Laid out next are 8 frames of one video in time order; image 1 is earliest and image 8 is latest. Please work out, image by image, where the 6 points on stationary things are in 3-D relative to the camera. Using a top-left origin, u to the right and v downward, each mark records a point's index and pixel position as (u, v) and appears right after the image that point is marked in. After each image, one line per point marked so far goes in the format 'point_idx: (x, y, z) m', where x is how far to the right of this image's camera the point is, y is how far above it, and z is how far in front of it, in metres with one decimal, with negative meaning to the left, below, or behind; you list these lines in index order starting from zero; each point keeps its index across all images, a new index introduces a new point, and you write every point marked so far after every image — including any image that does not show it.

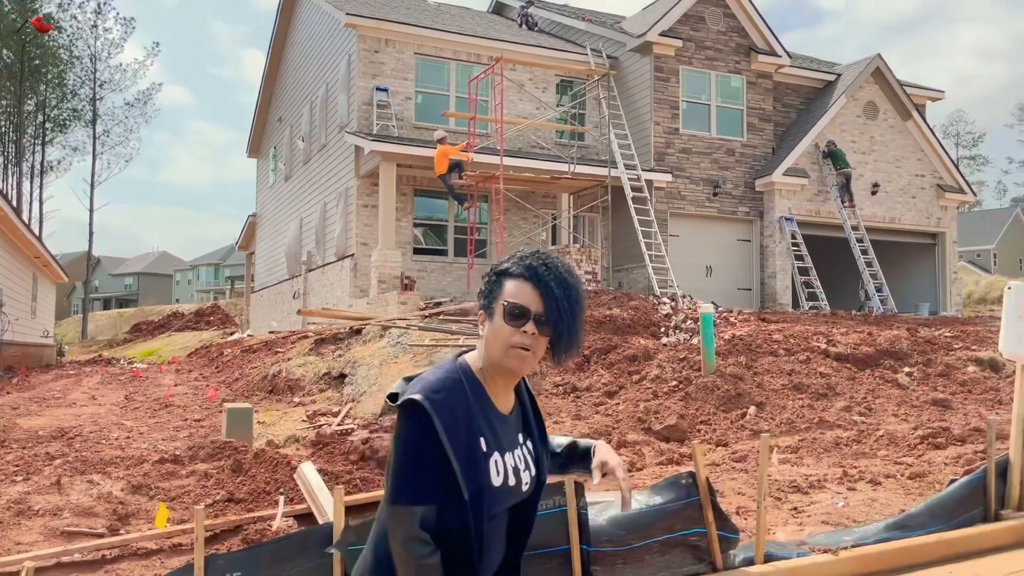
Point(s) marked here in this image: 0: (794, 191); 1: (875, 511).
0: (+6.4, +2.2, +19.4) m
1: (+2.7, -1.6, +6.3) m
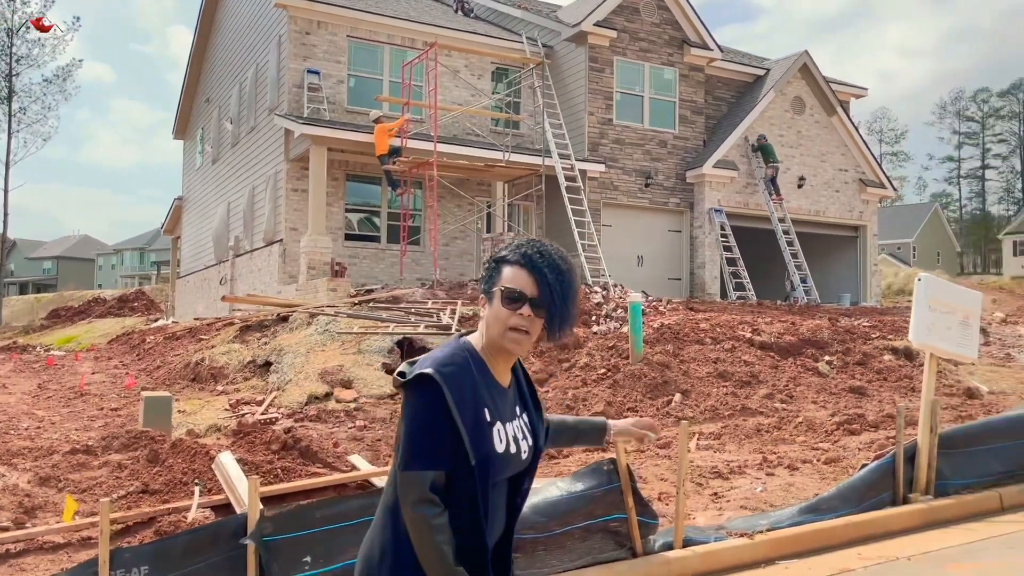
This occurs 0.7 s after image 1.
0: (+4.9, +2.4, +19.8) m
1: (+2.1, -1.6, +6.5) m
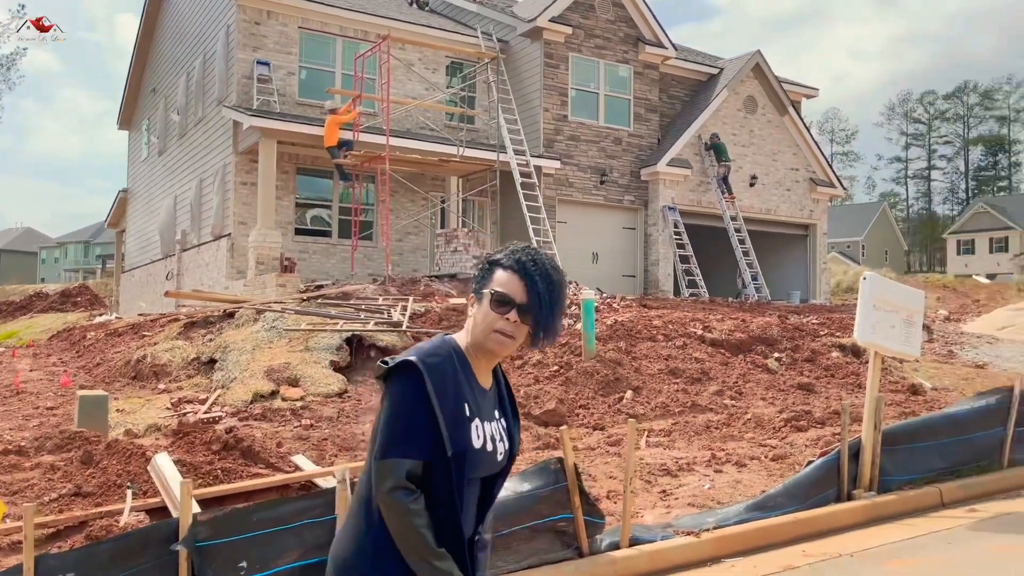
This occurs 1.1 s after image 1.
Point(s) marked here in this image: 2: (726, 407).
0: (+3.8, +2.5, +19.9) m
1: (+1.7, -1.5, +6.5) m
2: (+2.4, -1.3, +9.7) m
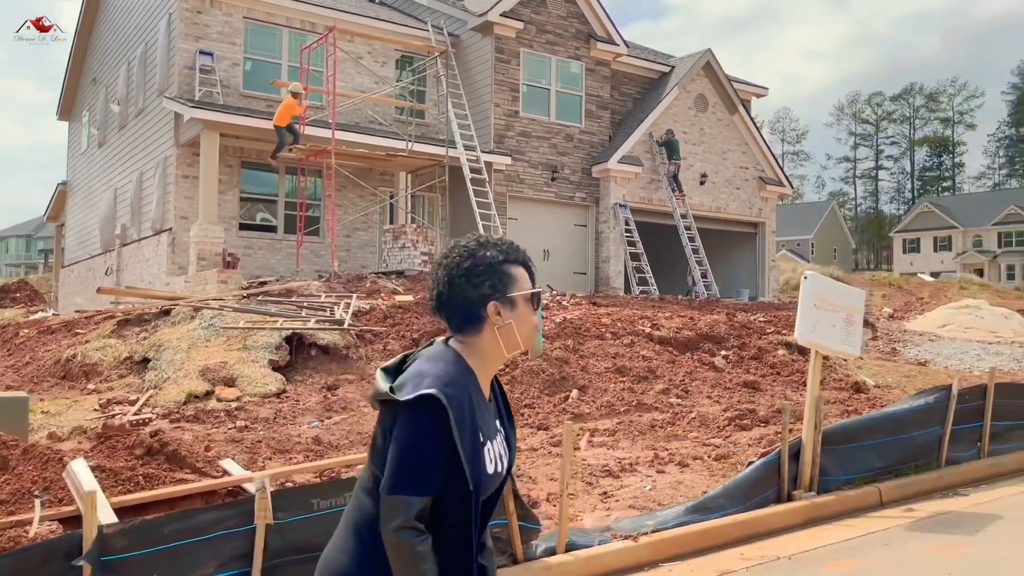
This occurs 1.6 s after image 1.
0: (+2.7, +2.6, +19.9) m
1: (+1.3, -1.5, +6.4) m
2: (+1.8, -1.3, +9.6) m
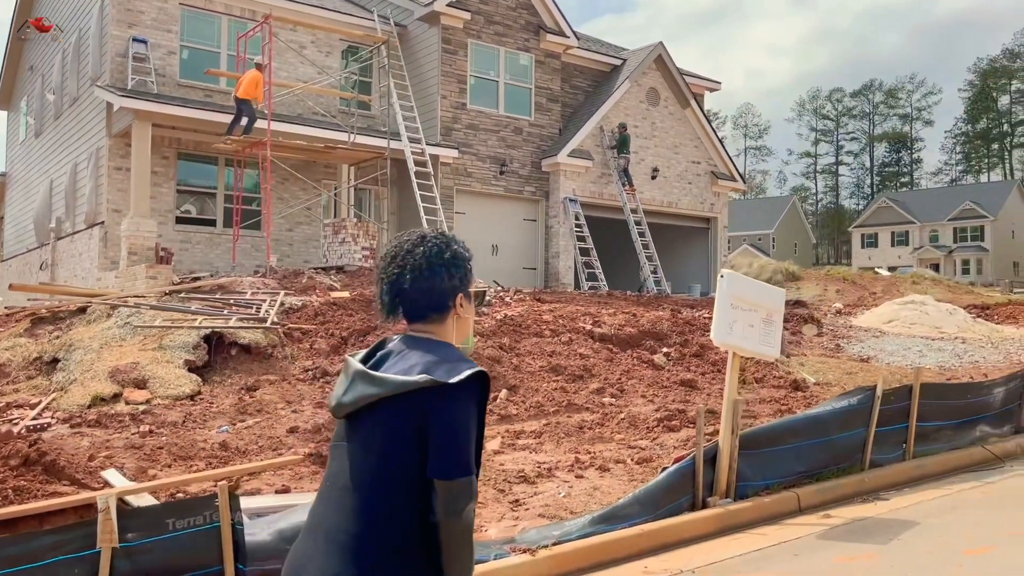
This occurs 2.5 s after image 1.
0: (+1.5, +2.7, +19.7) m
1: (+0.6, -1.5, +6.2) m
2: (+1.0, -1.3, +9.4) m
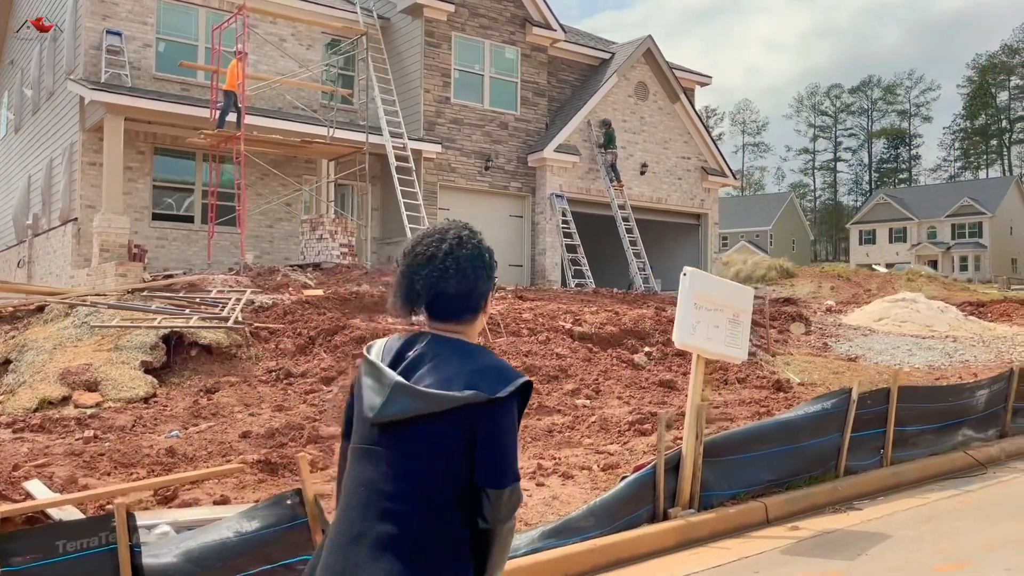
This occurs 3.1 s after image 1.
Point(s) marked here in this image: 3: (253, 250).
0: (+1.2, +2.7, +19.4) m
1: (+0.3, -1.5, +5.9) m
2: (+0.7, -1.3, +9.1) m
3: (-5.1, +0.7, +16.9) m
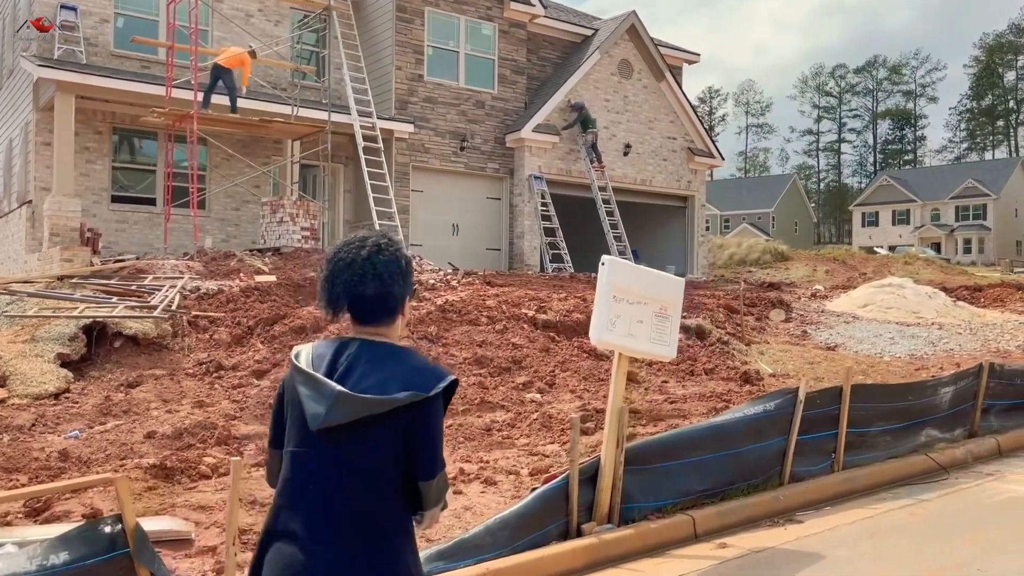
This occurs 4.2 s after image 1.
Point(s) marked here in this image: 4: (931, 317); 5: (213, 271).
0: (+0.7, +3.1, +18.7) m
1: (-0.3, -1.5, +5.3) m
2: (+0.1, -1.1, +8.5) m
3: (-5.6, +1.0, +16.4) m
4: (+7.5, -0.5, +15.4) m
5: (-4.3, +0.2, +12.4) m
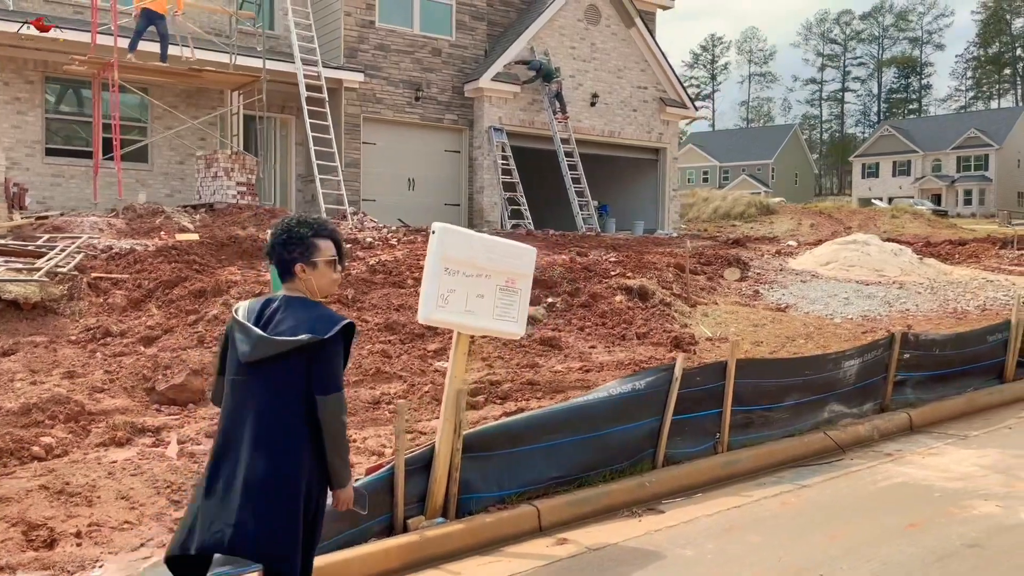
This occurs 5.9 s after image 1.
0: (-0.2, +4.0, +18.0) m
1: (-1.3, -1.3, +4.9) m
2: (-0.8, -0.8, +8.1) m
3: (-6.5, +1.8, +15.8) m
4: (+6.6, +0.2, +14.8) m
5: (-5.2, +0.8, +11.9) m
